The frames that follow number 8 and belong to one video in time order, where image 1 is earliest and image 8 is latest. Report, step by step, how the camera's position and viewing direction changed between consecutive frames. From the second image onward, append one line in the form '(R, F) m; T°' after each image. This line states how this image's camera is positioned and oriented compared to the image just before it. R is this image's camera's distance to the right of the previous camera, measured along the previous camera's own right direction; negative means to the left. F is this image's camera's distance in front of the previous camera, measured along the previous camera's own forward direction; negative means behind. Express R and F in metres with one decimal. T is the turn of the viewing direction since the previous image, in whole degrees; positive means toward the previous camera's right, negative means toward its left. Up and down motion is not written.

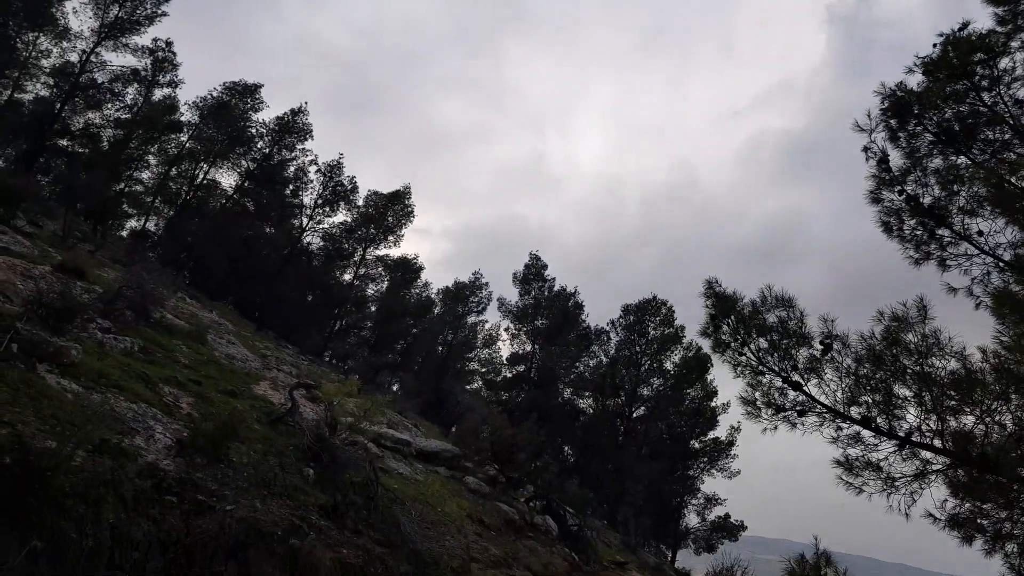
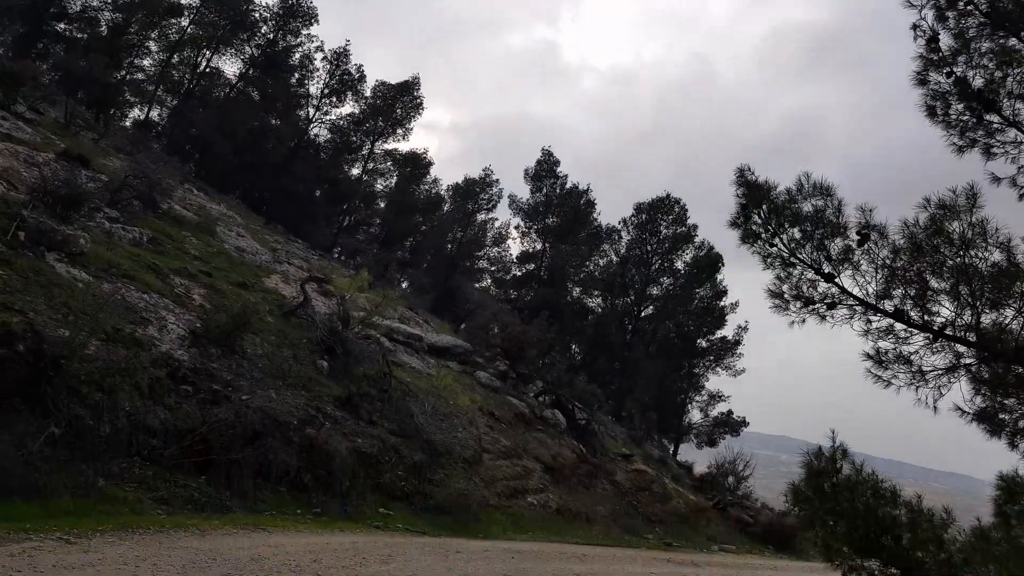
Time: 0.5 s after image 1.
(-0.1, +0.8) m; -1°
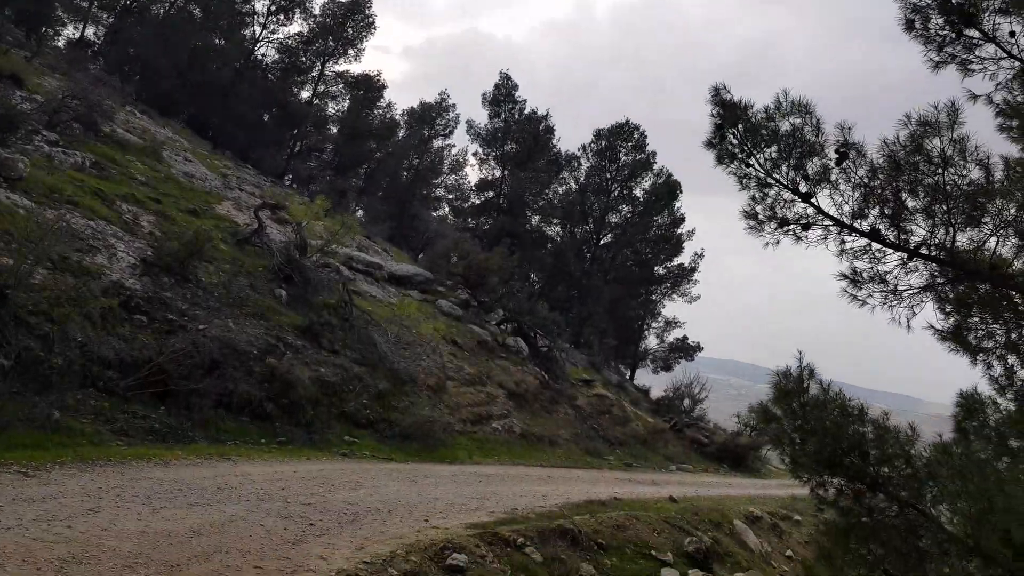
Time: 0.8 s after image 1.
(-0.1, +0.3) m; +4°
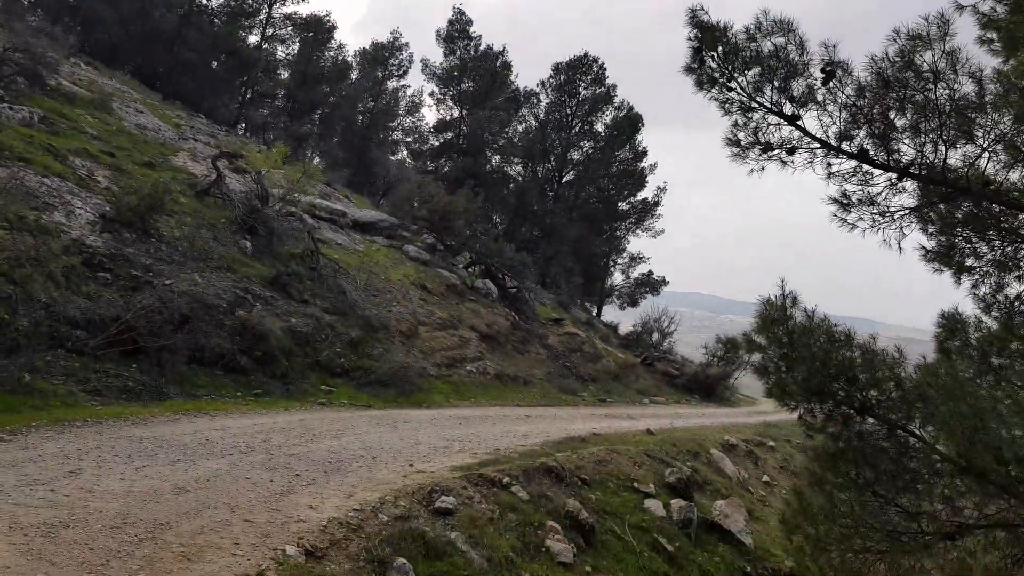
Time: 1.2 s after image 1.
(-0.1, +0.1) m; +3°
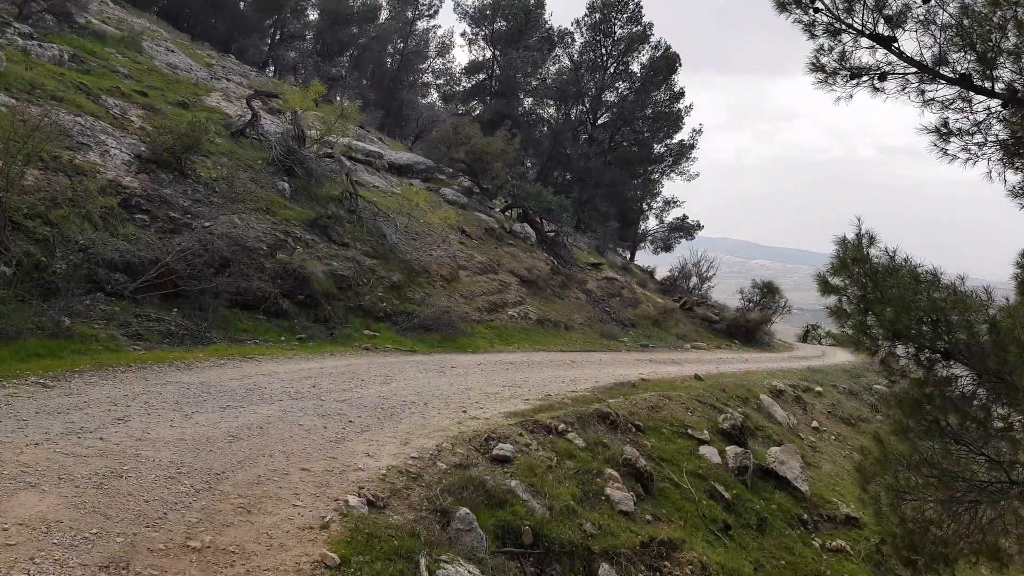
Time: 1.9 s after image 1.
(-0.3, +0.5) m; -4°
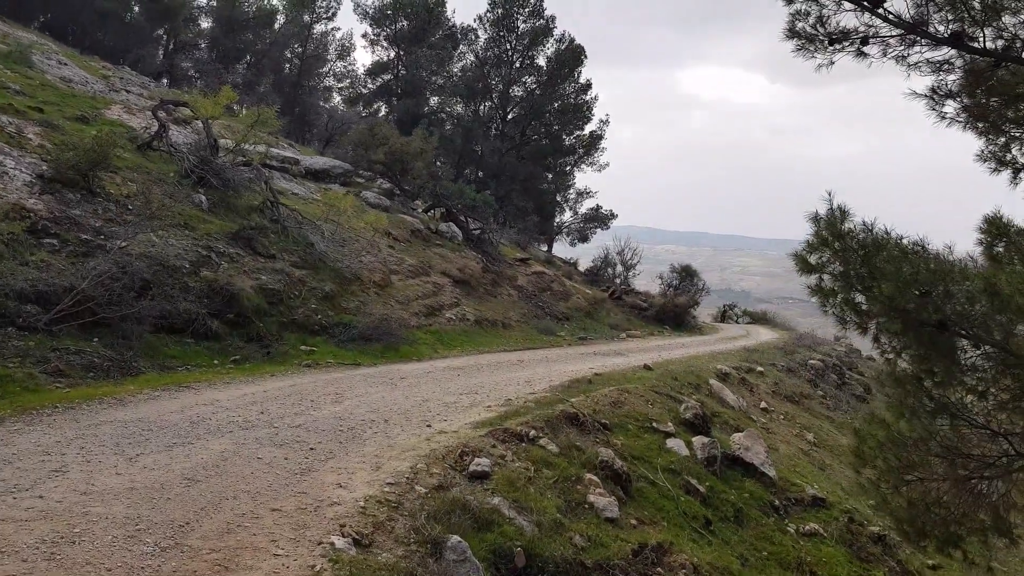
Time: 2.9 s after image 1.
(-0.4, +0.2) m; +8°
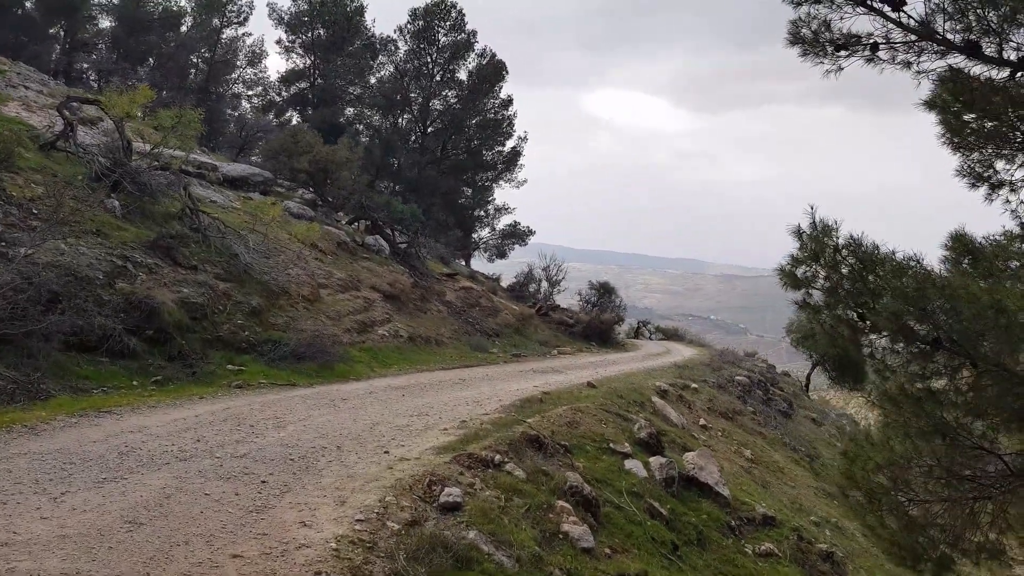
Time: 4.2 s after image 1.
(-0.6, +0.2) m; +8°
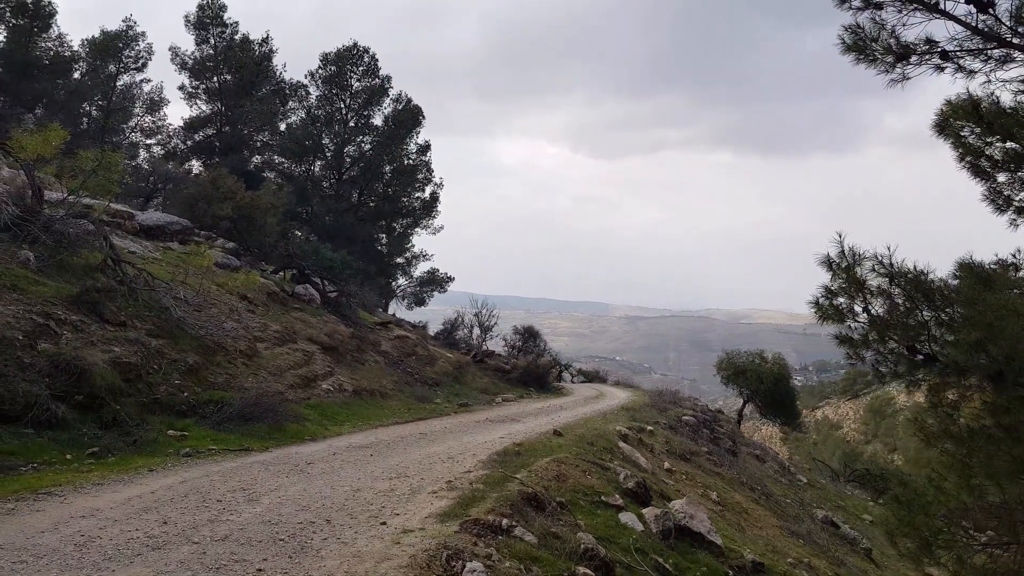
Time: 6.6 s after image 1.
(-0.9, +0.2) m; +8°
